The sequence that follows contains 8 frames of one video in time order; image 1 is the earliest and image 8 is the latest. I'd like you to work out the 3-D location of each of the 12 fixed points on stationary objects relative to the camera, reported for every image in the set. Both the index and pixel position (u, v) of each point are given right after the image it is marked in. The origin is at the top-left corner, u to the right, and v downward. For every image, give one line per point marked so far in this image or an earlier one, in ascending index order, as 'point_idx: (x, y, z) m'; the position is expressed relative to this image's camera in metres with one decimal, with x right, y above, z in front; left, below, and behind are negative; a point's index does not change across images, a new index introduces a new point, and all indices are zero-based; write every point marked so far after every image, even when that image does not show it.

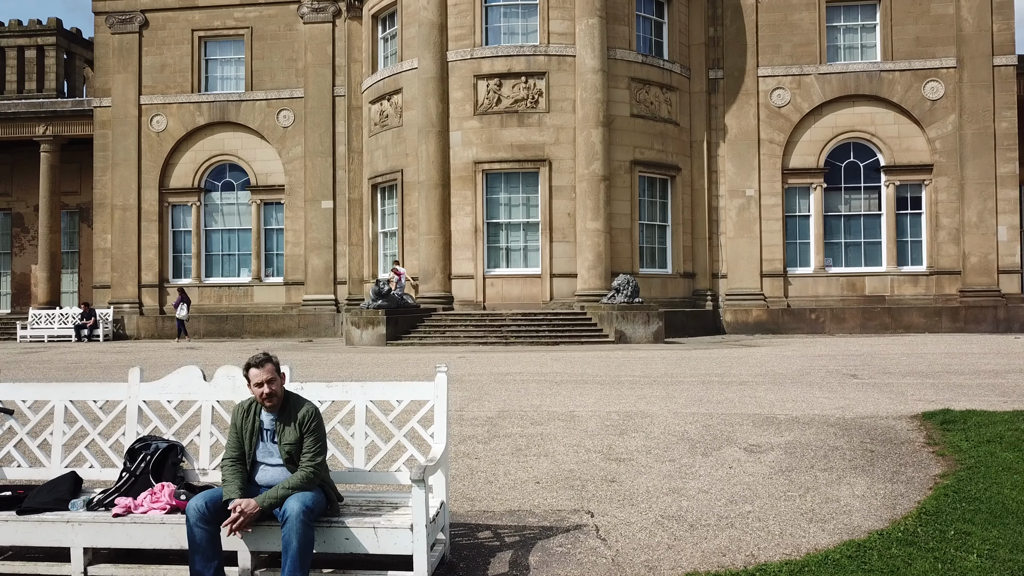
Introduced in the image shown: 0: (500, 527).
0: (-0.1, -1.3, +5.0) m
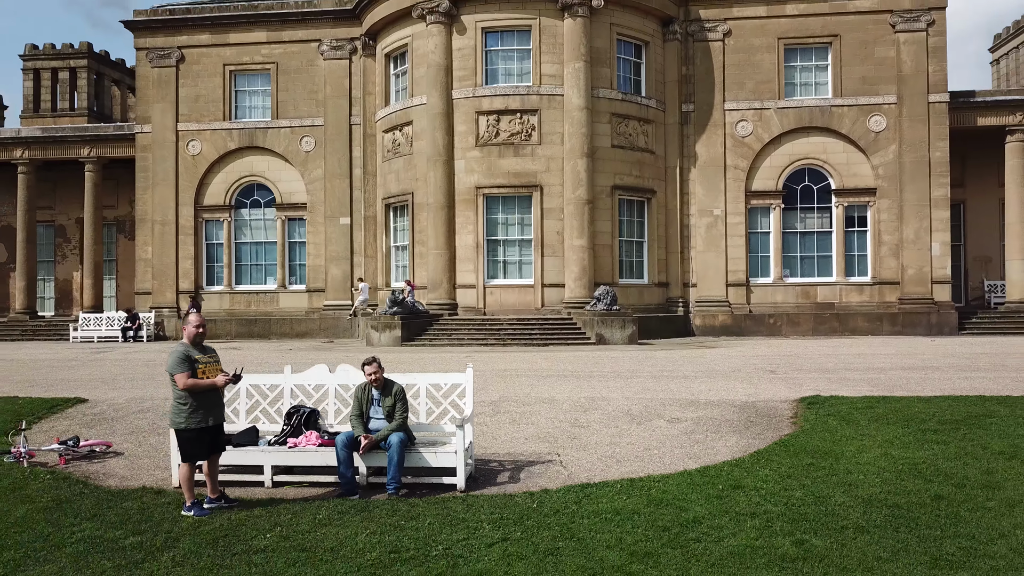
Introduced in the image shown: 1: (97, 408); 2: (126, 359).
0: (-0.1, -1.6, +8.2) m
1: (-5.6, -1.6, +12.2) m
2: (-8.5, -1.6, +19.9) m
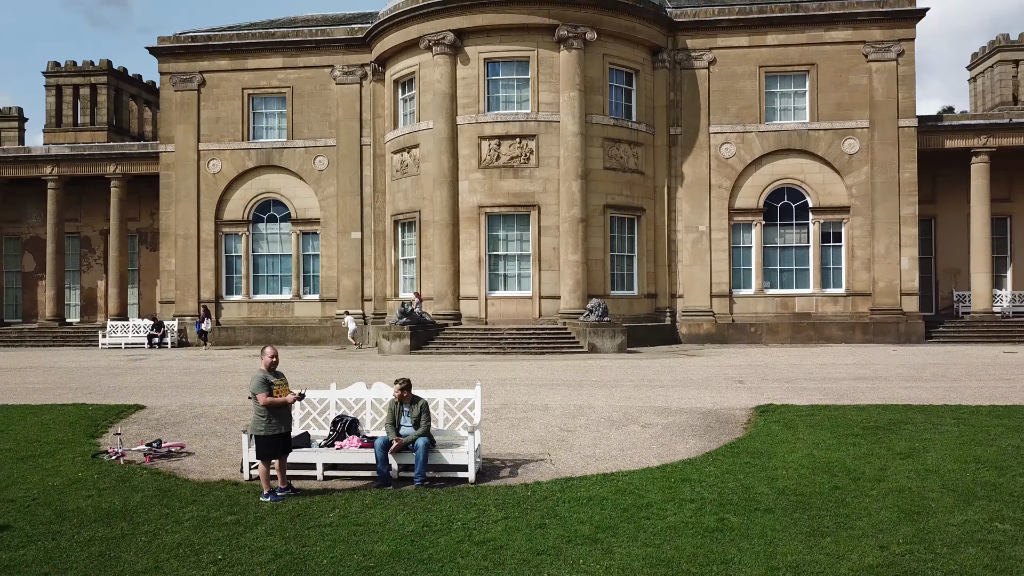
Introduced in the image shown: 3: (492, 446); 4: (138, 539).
0: (-0.1, -1.9, +10.3) m
1: (-5.6, -2.0, +14.2) m
2: (-8.5, -1.9, +21.9) m
3: (-0.2, -1.9, +10.8) m
4: (-3.0, -2.0, +7.4) m
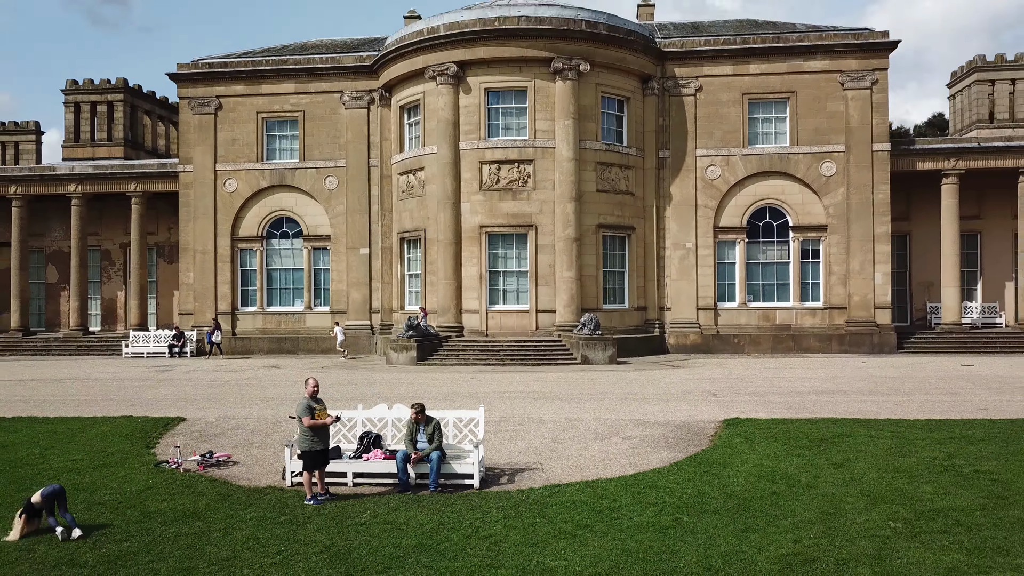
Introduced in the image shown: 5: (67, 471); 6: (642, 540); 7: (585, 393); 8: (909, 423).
0: (-0.1, -2.4, +12.2) m
1: (-5.7, -2.5, +16.1) m
2: (-8.6, -2.4, +23.9) m
3: (-0.3, -2.4, +12.7) m
4: (-3.1, -2.5, +9.3) m
5: (-6.0, -2.5, +12.1) m
6: (+1.3, -2.4, +8.7) m
7: (+1.6, -2.2, +19.3) m
8: (+6.4, -2.2, +14.5) m
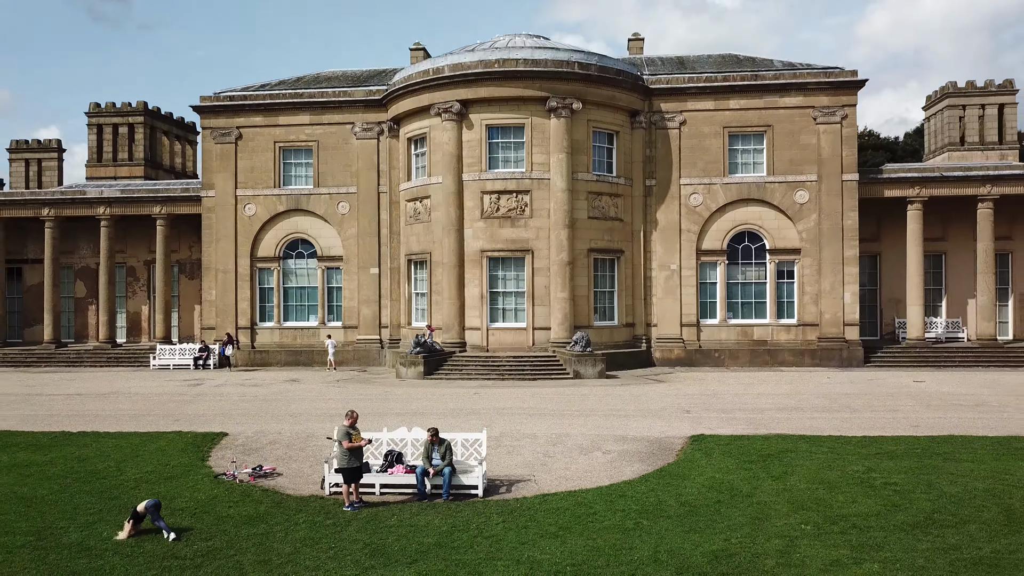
0: (-0.2, -3.1, +14.8) m
1: (-5.7, -3.2, +18.7) m
2: (-8.6, -3.1, +26.5) m
3: (-0.3, -3.1, +15.4) m
4: (-3.1, -3.3, +11.9) m
5: (-6.0, -3.2, +14.7) m
6: (+1.2, -3.2, +11.3) m
7: (+1.5, -2.9, +22.0) m
8: (+6.4, -2.9, +17.2) m
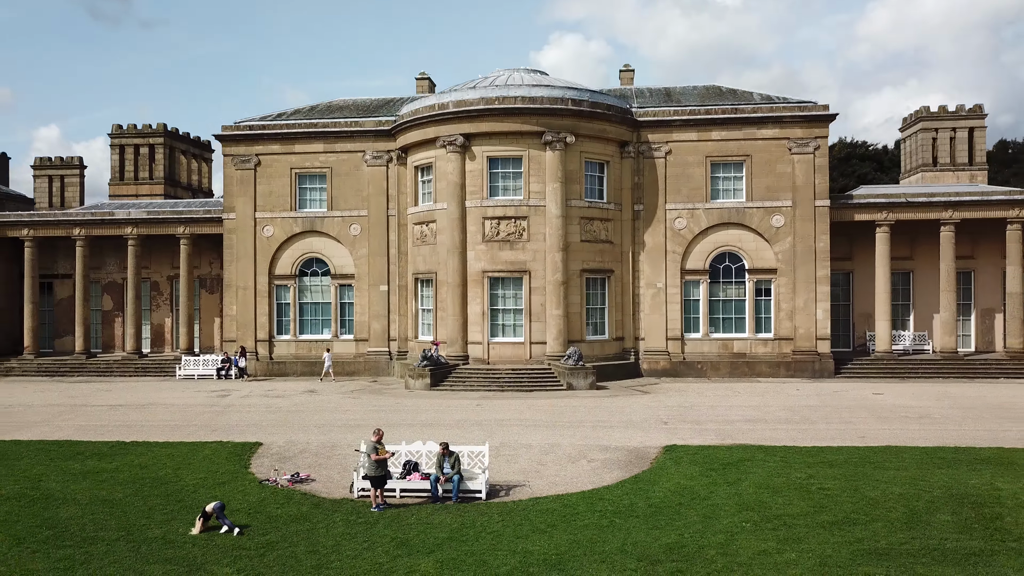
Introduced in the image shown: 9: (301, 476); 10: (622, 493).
0: (-0.2, -3.8, +17.6) m
1: (-5.8, -3.9, +21.6) m
2: (-8.7, -3.8, +29.3) m
3: (-0.4, -3.8, +18.2) m
4: (-3.1, -4.0, +14.8) m
5: (-6.1, -3.9, +17.5) m
6: (+1.2, -3.9, +14.1) m
7: (+1.5, -3.6, +24.8) m
8: (+6.3, -3.6, +20.0) m
9: (-4.3, -3.9, +18.4) m
10: (+2.0, -3.8, +16.7) m
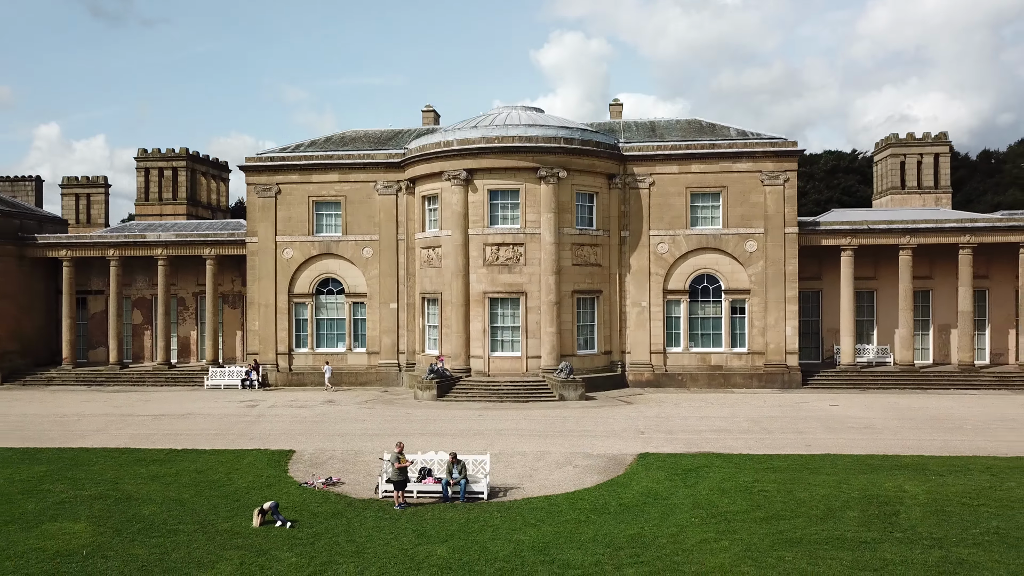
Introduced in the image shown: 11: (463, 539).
0: (-0.3, -4.7, +21.3) m
1: (-5.8, -4.7, +25.3) m
2: (-8.7, -4.6, +33.0) m
3: (-0.4, -4.7, +21.9) m
4: (-3.2, -4.8, +18.5) m
5: (-6.1, -4.7, +21.2) m
6: (+1.1, -4.7, +17.8) m
7: (+1.4, -4.5, +28.5) m
8: (+6.2, -4.4, +23.7) m
9: (-4.4, -4.7, +22.1) m
10: (+1.9, -4.7, +20.3) m
11: (-0.9, -4.8, +17.3) m
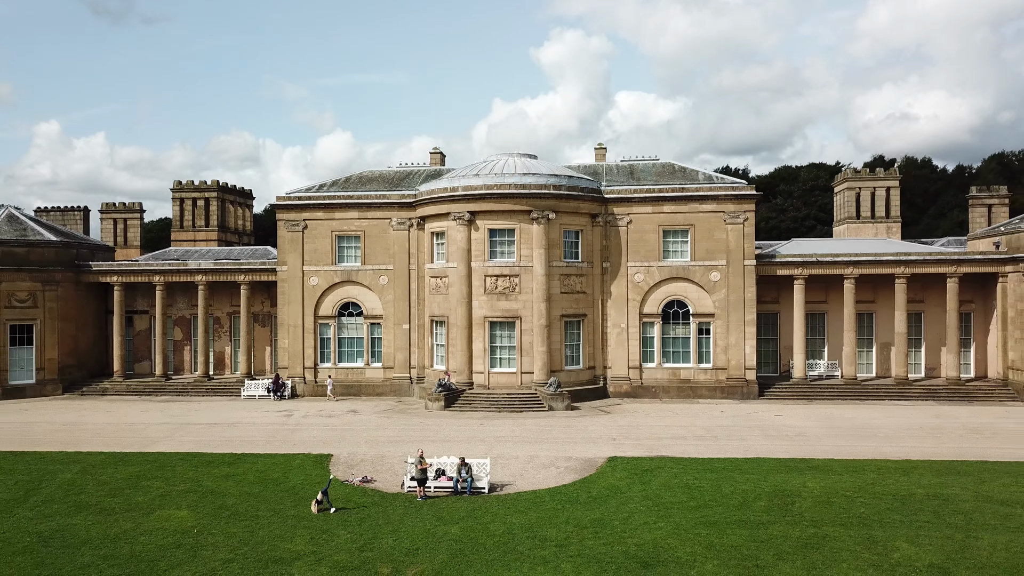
0: (-0.4, -6.0, +27.5) m
1: (-6.0, -6.0, +31.5) m
2: (-8.9, -5.8, +39.2) m
3: (-0.6, -5.9, +28.1) m
4: (-3.4, -6.1, +24.7) m
5: (-6.3, -6.0, +27.4) m
6: (+0.9, -6.0, +24.0) m
7: (+1.2, -5.7, +34.7) m
8: (+6.1, -5.7, +29.9) m
9: (-4.5, -6.0, +28.3) m
10: (+1.8, -5.9, +26.5) m
11: (-1.1, -6.1, +23.6) m
